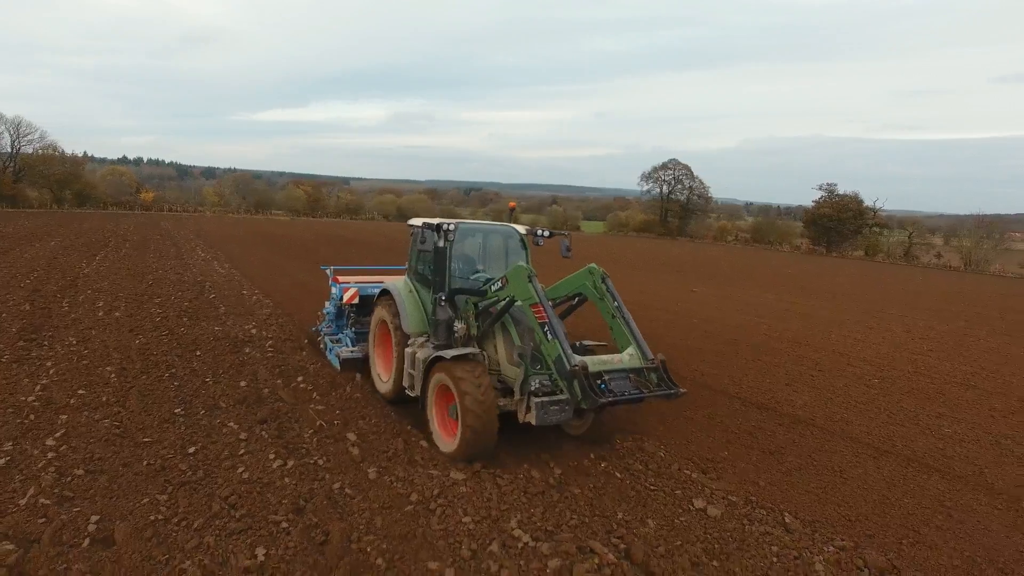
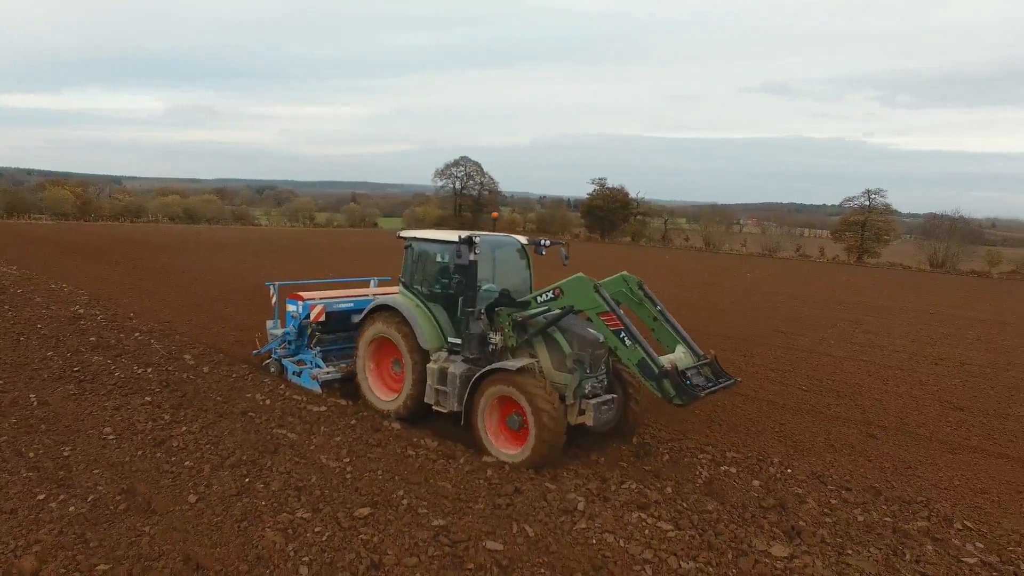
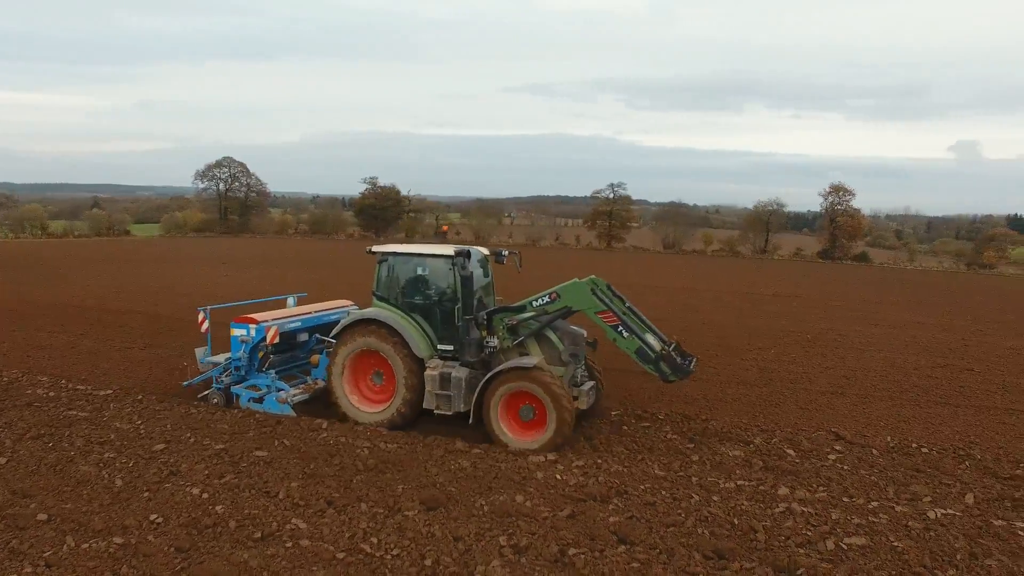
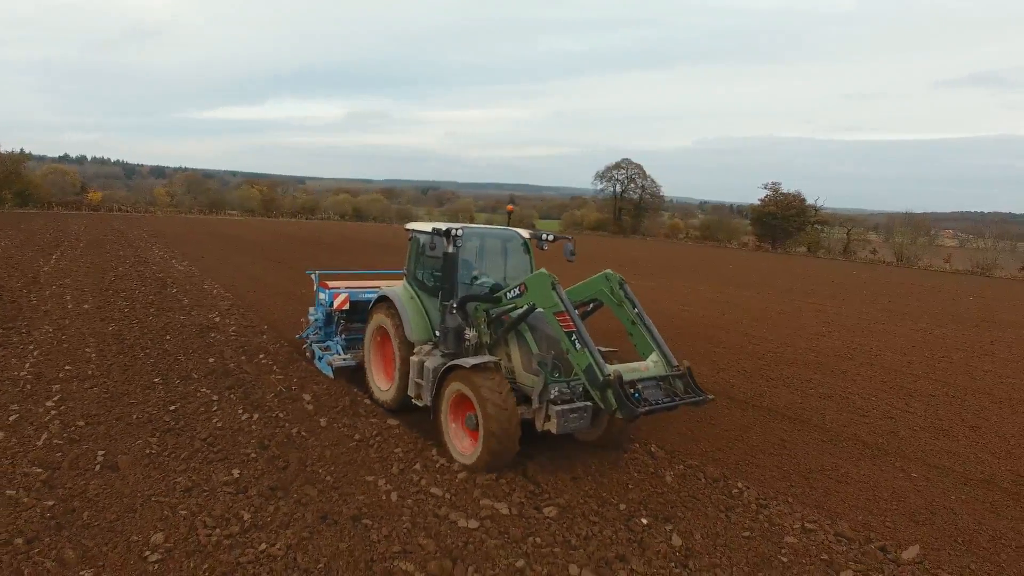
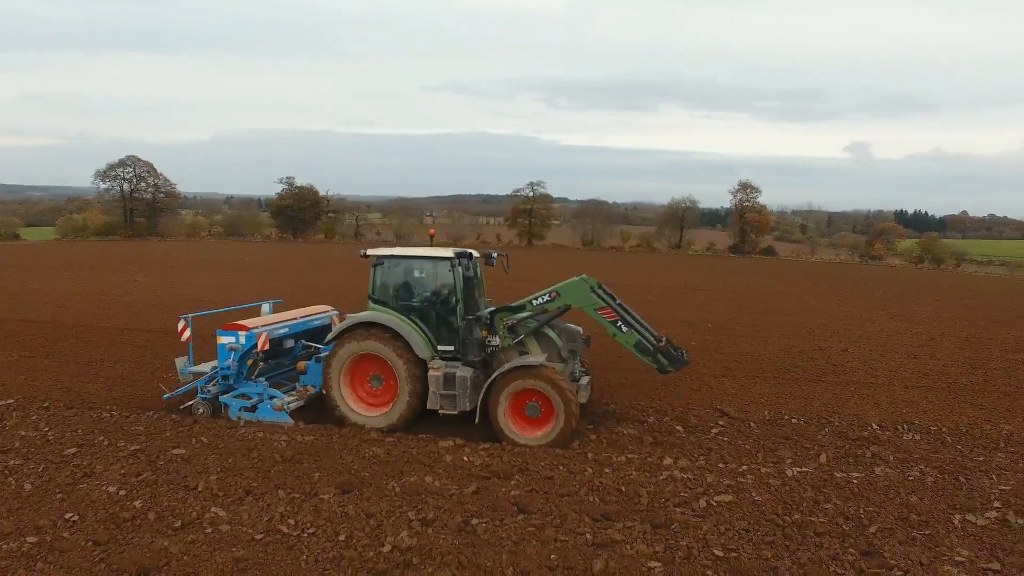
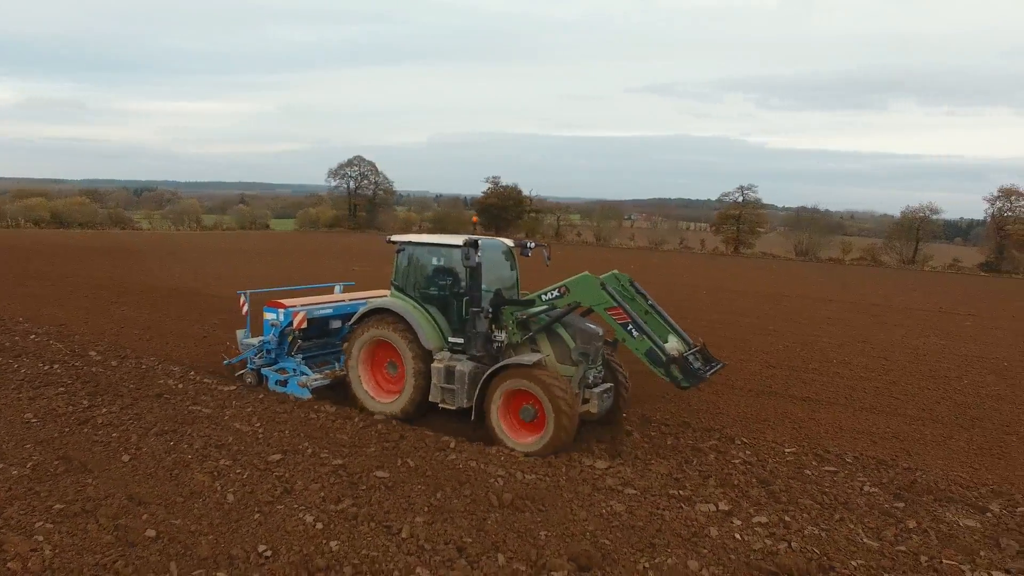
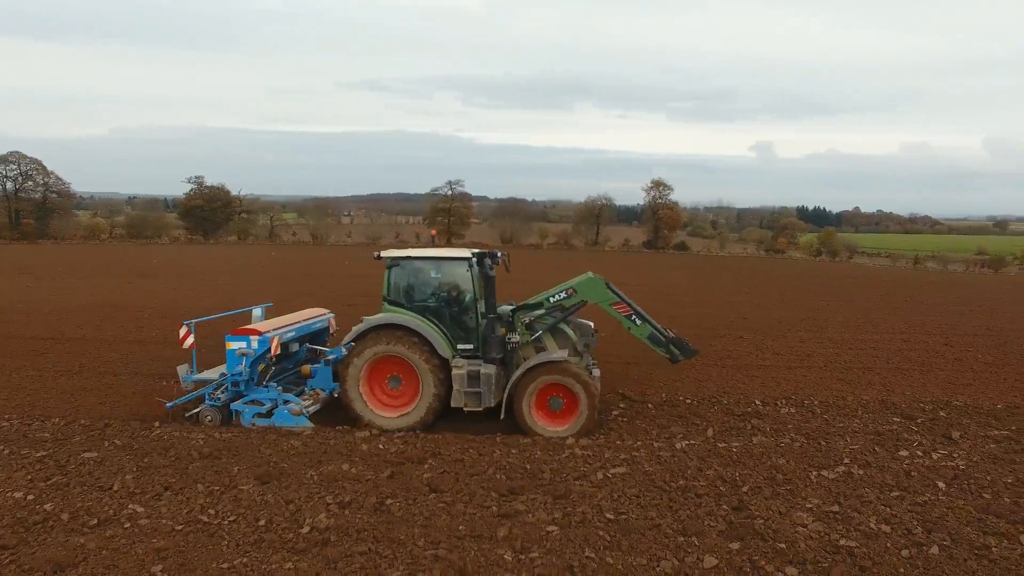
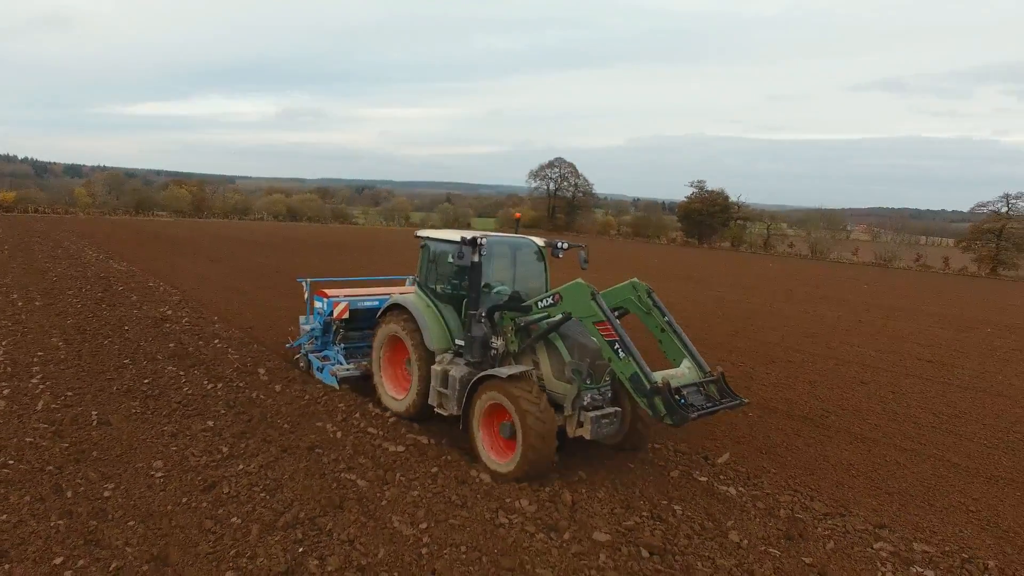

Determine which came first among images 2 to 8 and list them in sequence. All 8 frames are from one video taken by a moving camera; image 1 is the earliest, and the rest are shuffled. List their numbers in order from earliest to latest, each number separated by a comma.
4, 8, 2, 6, 3, 5, 7
